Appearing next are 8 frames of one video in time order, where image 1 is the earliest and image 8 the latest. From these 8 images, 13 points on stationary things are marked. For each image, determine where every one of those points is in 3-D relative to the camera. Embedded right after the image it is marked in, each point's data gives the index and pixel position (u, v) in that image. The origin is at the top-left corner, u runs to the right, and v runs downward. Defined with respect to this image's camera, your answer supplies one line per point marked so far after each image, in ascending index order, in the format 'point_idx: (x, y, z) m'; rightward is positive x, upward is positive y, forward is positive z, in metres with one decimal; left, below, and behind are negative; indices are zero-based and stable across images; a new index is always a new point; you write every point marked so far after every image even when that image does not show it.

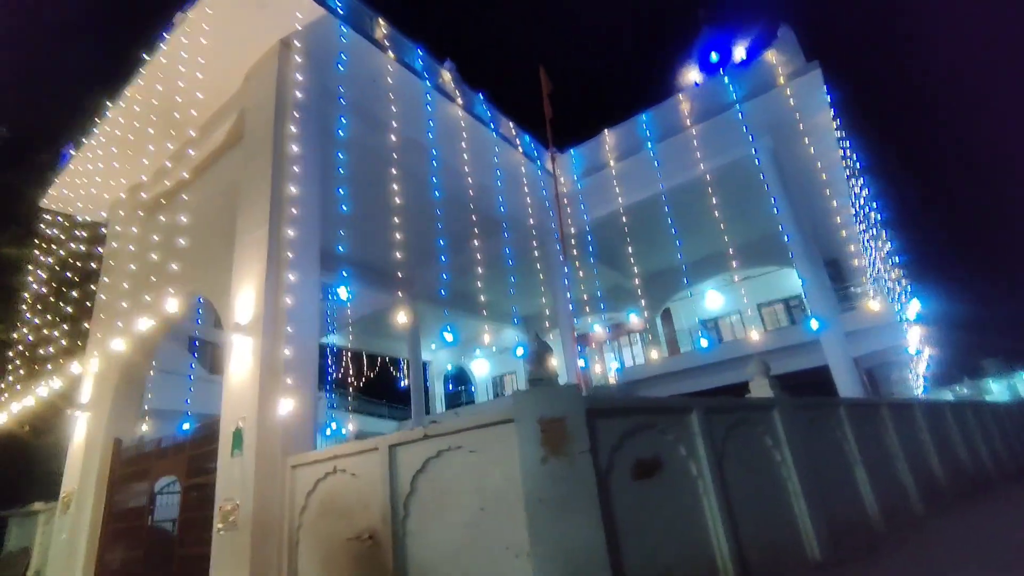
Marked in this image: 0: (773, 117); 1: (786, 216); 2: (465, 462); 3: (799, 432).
0: (+3.3, +2.2, +6.7) m
1: (+3.6, +1.0, +6.9) m
2: (-0.2, -0.9, +2.7) m
3: (+2.2, -1.1, +3.9) m
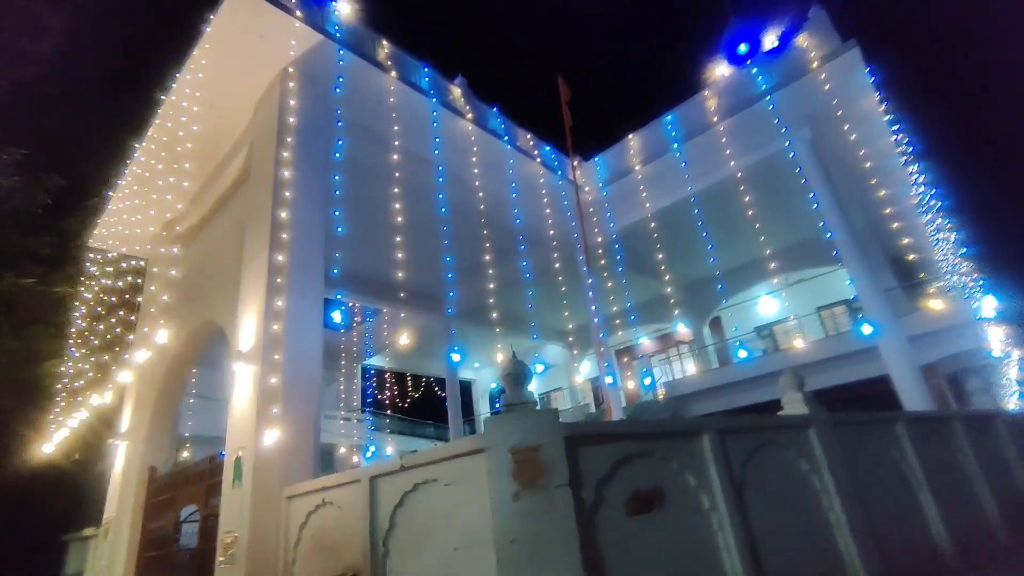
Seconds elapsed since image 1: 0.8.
0: (+3.5, +2.2, +6.2) m
1: (+3.9, +0.9, +6.3) m
2: (-0.3, -1.0, +2.5) m
3: (+2.2, -1.1, +3.4) m
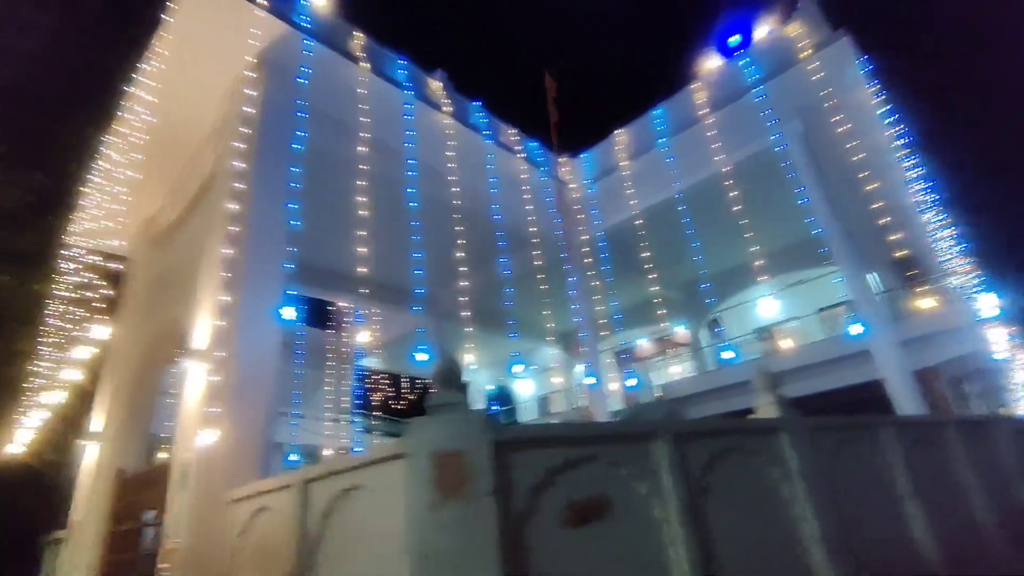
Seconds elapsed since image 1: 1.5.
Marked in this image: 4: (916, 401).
0: (+3.3, +2.2, +6.0) m
1: (+3.6, +0.9, +6.1) m
2: (-0.6, -1.0, +2.3) m
3: (+1.9, -1.1, +3.2) m
4: (+4.1, -1.2, +5.2) m
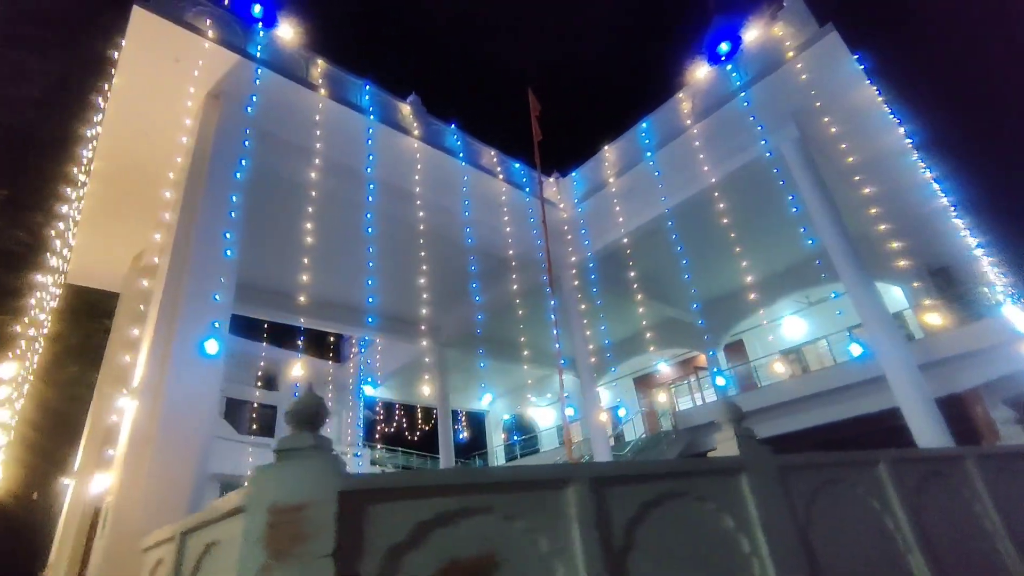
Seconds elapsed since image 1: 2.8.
0: (+2.9, +2.0, +5.6) m
1: (+3.4, +0.8, +5.6) m
2: (-1.1, -1.1, +2.0) m
3: (+1.5, -1.2, +2.7) m
4: (+3.8, -1.3, +4.6) m
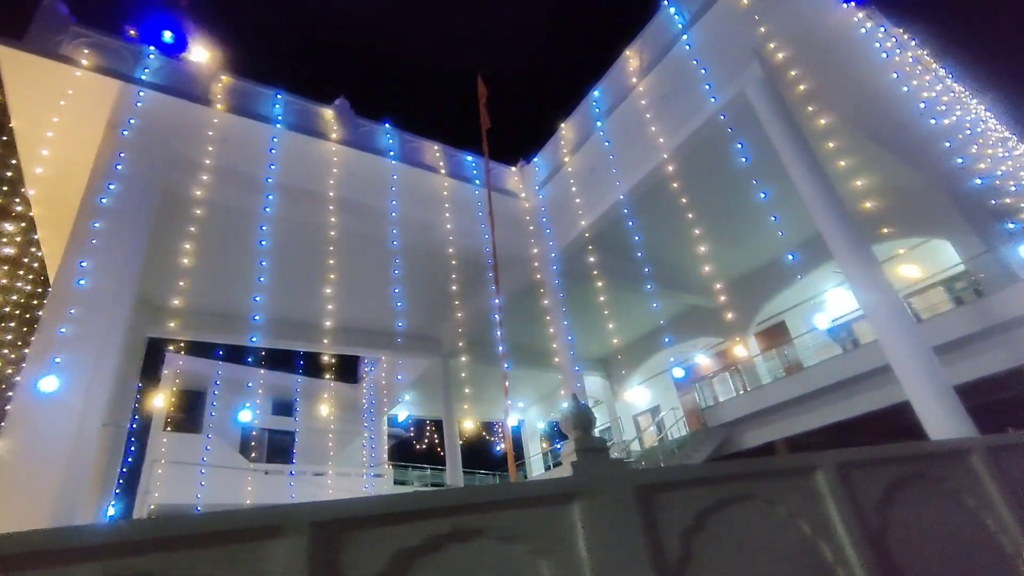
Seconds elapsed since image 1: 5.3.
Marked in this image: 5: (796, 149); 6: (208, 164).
0: (+2.1, +2.3, +4.7) m
1: (+2.6, +1.1, +4.6) m
2: (-2.1, -1.2, +1.7) m
3: (+0.6, -1.0, +2.0) m
4: (+3.1, -0.9, +3.6) m
5: (+2.6, +1.3, +4.6) m
6: (-3.0, +1.2, +5.0) m
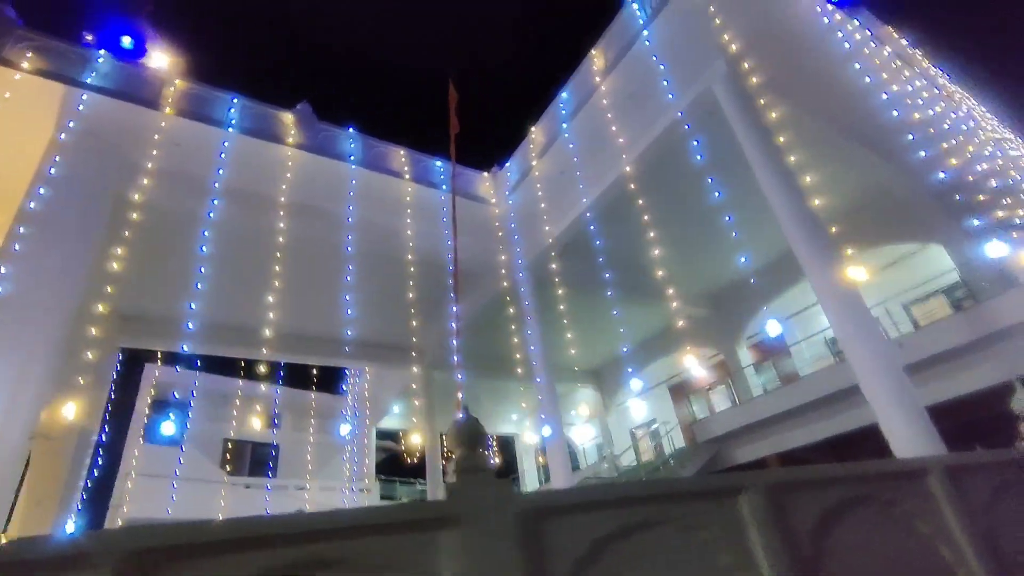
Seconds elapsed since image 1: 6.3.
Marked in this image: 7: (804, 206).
0: (+1.6, +2.2, +4.5) m
1: (+2.2, +1.0, +4.4) m
2: (-2.6, -1.2, +1.5) m
3: (+0.1, -1.0, +1.8) m
4: (+2.6, -0.9, +3.3) m
5: (+2.2, +1.2, +4.4) m
6: (-3.4, +1.1, +4.9) m
7: (+2.5, +0.7, +4.2) m
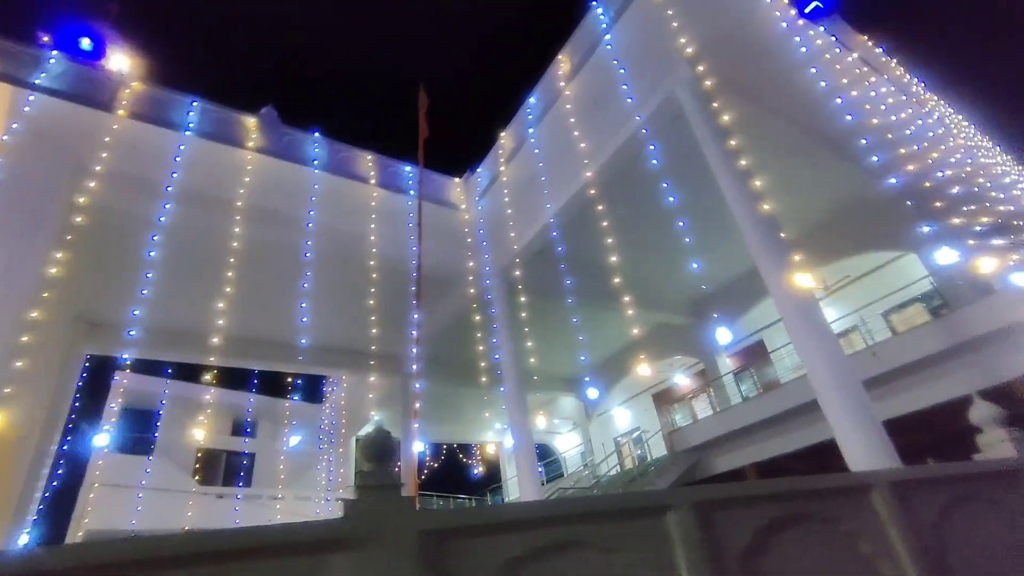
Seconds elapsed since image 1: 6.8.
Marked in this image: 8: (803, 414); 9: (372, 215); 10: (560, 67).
0: (+1.3, +2.2, +4.5) m
1: (+1.8, +1.0, +4.3) m
2: (-2.9, -1.2, +1.4) m
3: (-0.3, -1.0, +1.7) m
4: (+2.3, -1.0, +3.2) m
5: (+1.8, +1.2, +4.3) m
6: (-3.7, +1.1, +4.8) m
7: (+2.1, +0.6, +4.2) m
8: (+3.8, -1.7, +6.7) m
9: (-1.5, +0.8, +5.9) m
10: (+0.5, +2.2, +5.1) m
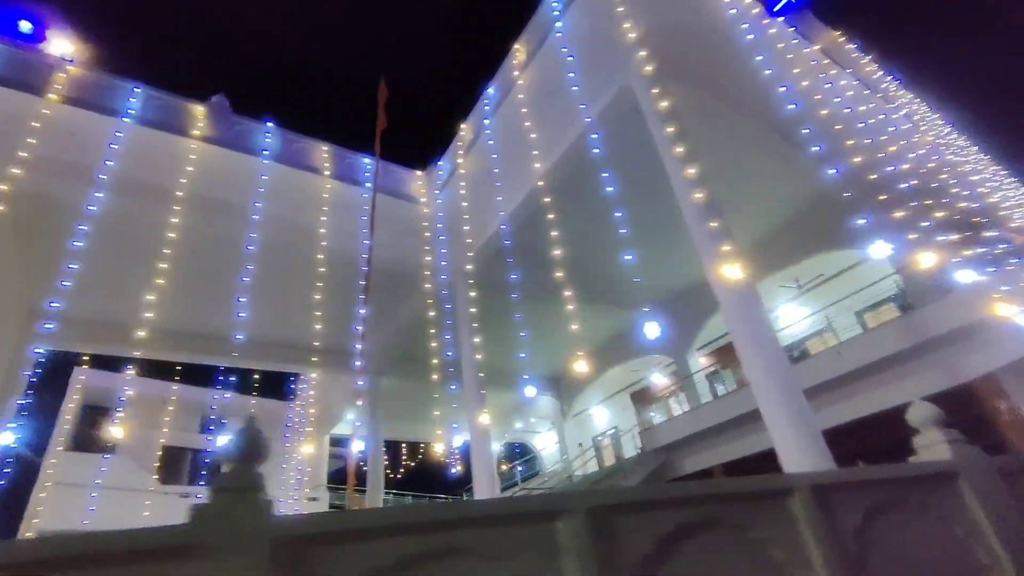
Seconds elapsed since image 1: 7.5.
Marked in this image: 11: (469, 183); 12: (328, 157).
0: (+0.9, +2.2, +4.4) m
1: (+1.4, +1.0, +4.2) m
2: (-3.4, -1.1, +1.2) m
3: (-0.7, -1.0, +1.6) m
4: (+1.9, -0.9, +3.1) m
5: (+1.4, +1.2, +4.2) m
6: (-4.2, +1.1, +4.6) m
7: (+1.7, +0.7, +4.1) m
8: (+3.3, -1.6, +6.6) m
9: (-2.0, +0.9, +5.7) m
10: (0.0, +2.2, +5.0) m
11: (-0.4, +1.2, +5.6) m
12: (-2.1, +1.5, +5.6) m
